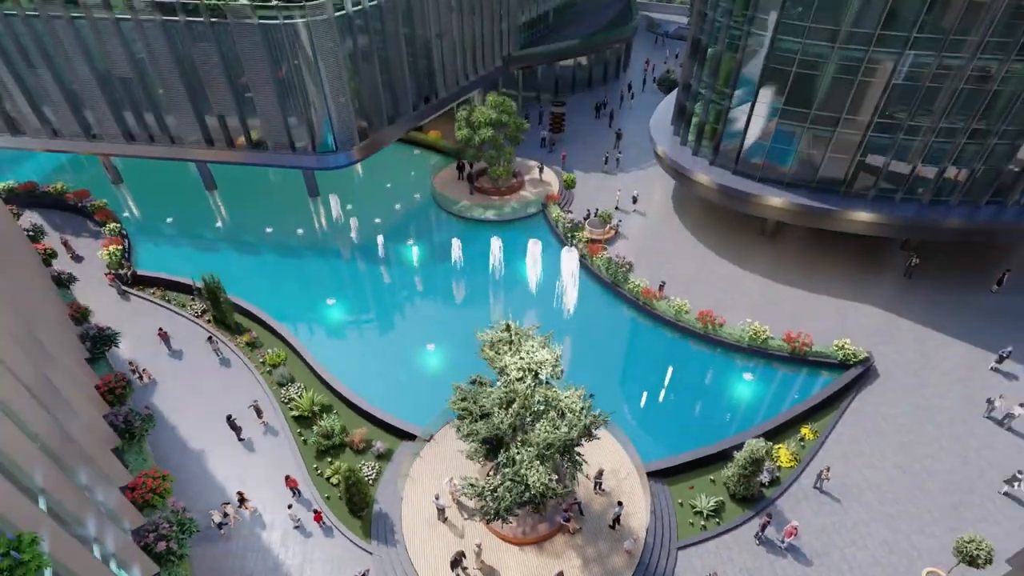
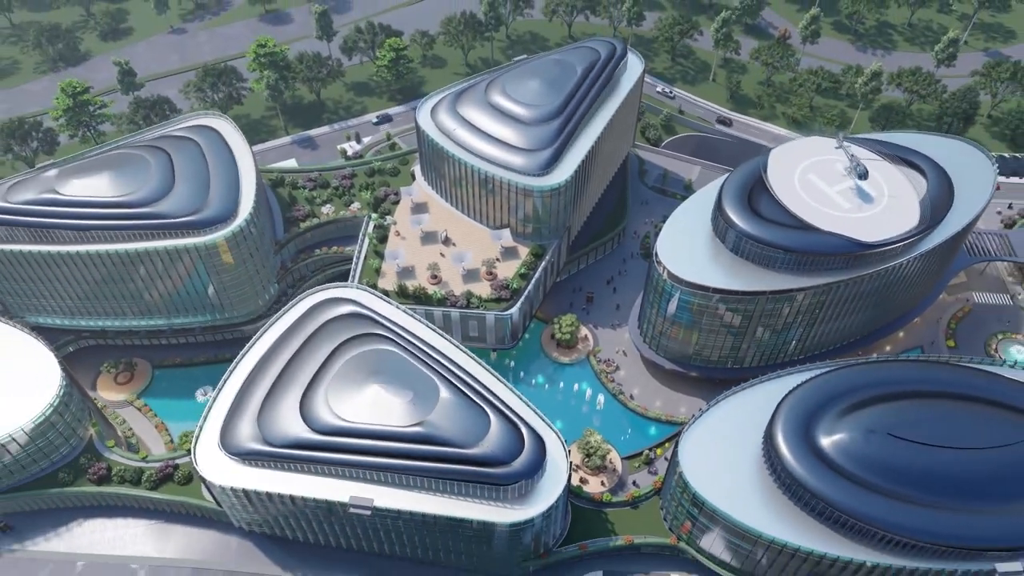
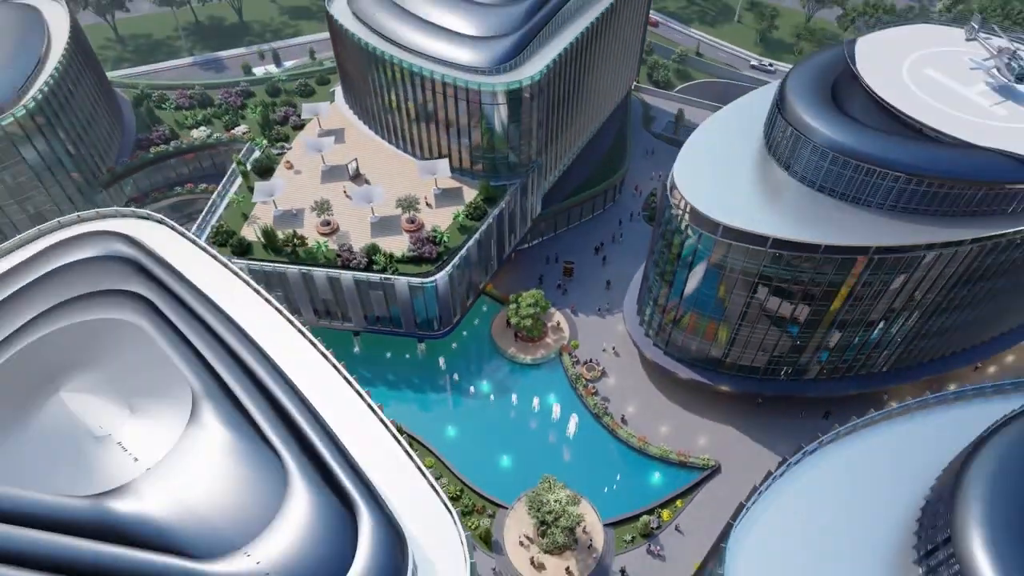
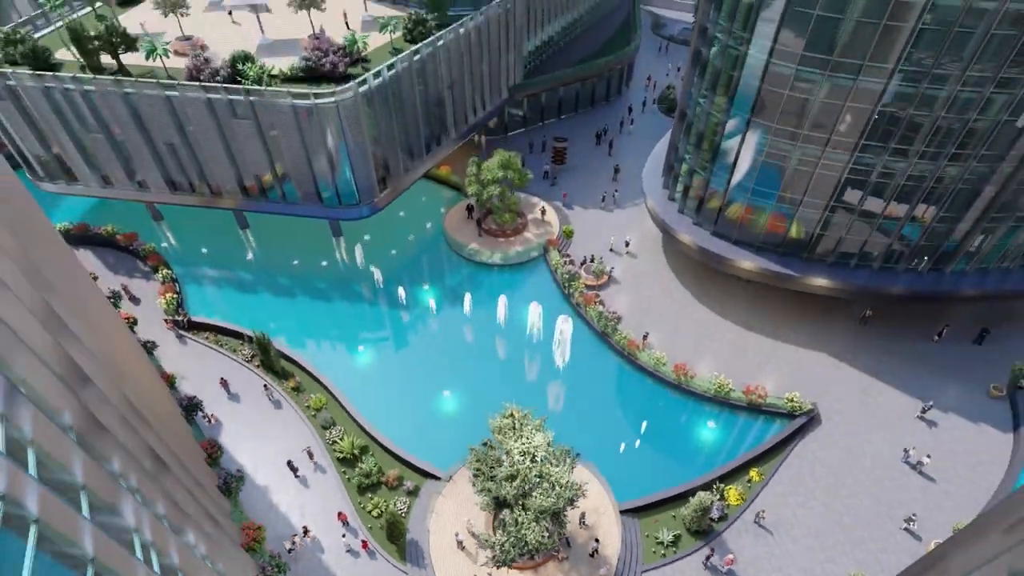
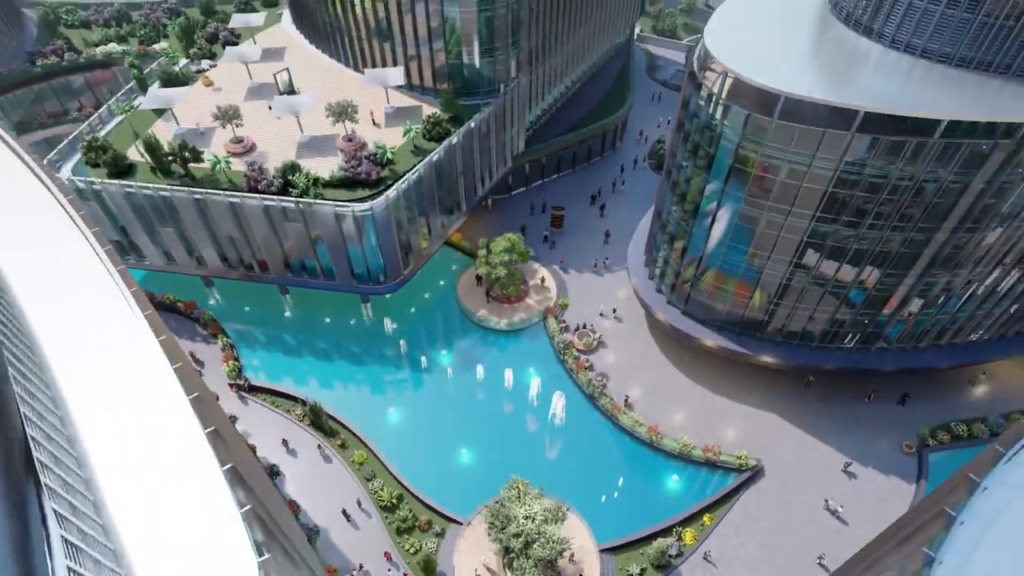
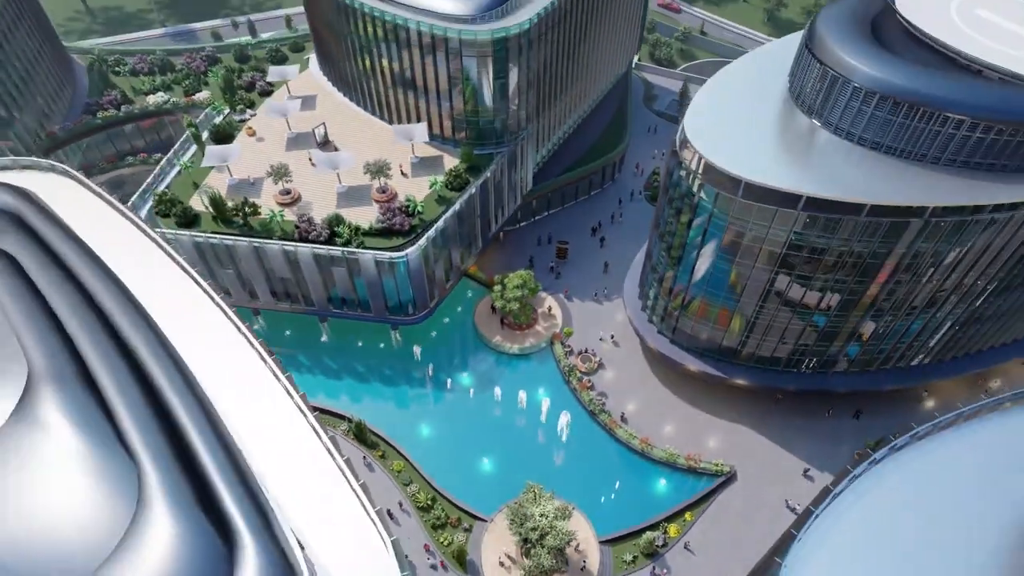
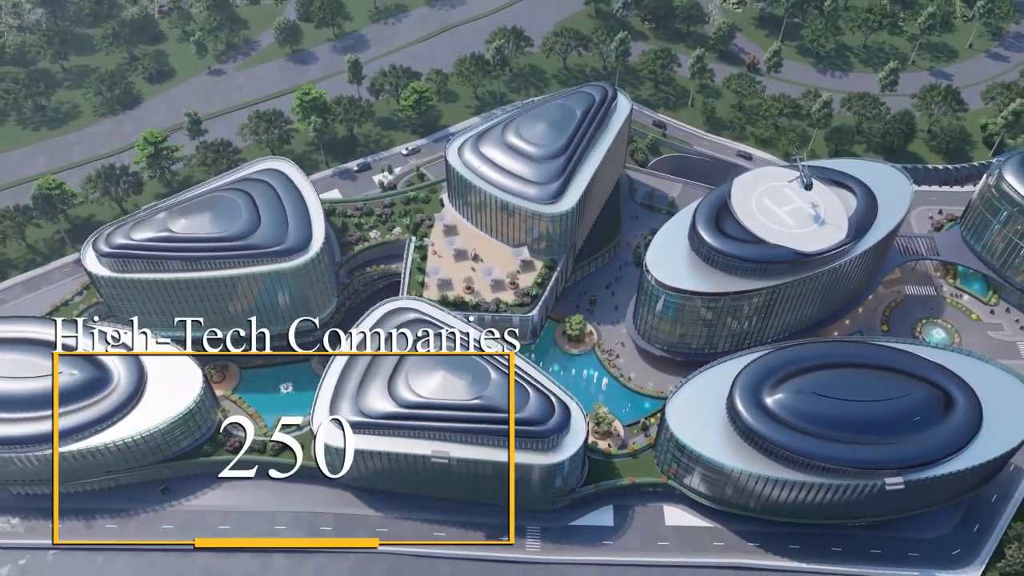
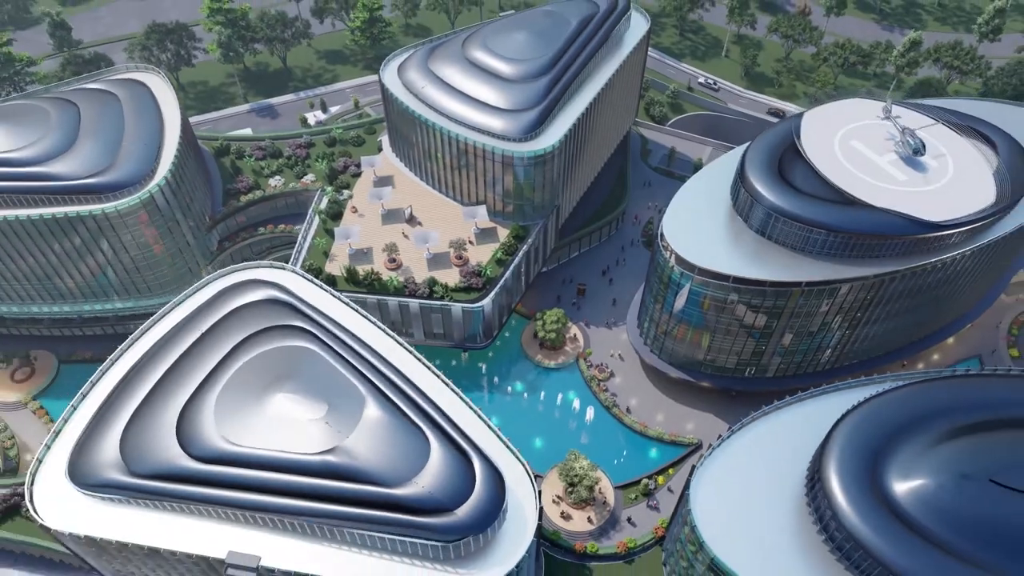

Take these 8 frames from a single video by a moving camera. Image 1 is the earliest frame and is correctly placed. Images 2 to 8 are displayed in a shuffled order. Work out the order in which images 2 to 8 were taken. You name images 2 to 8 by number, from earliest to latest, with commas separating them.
4, 5, 6, 3, 8, 2, 7
